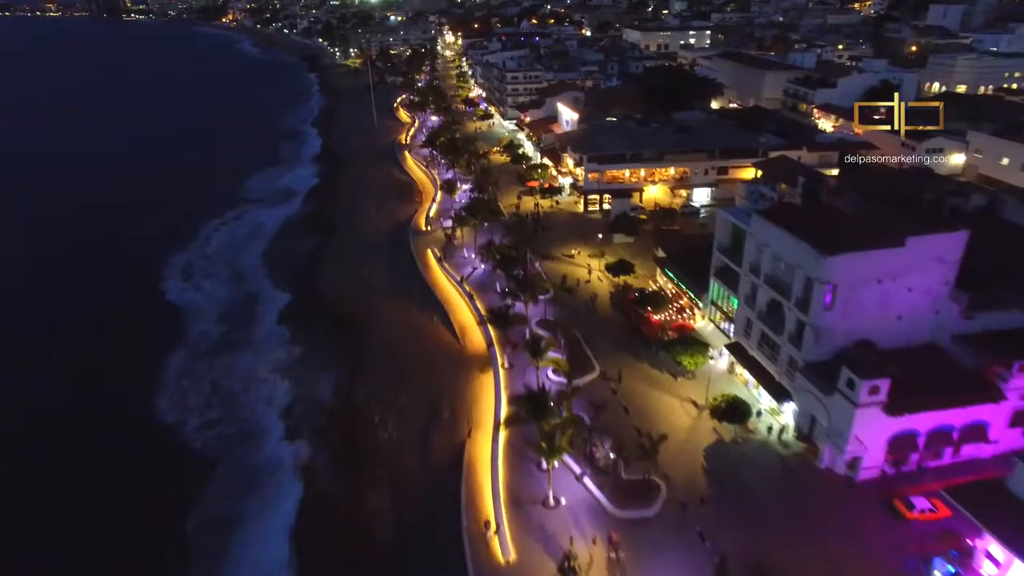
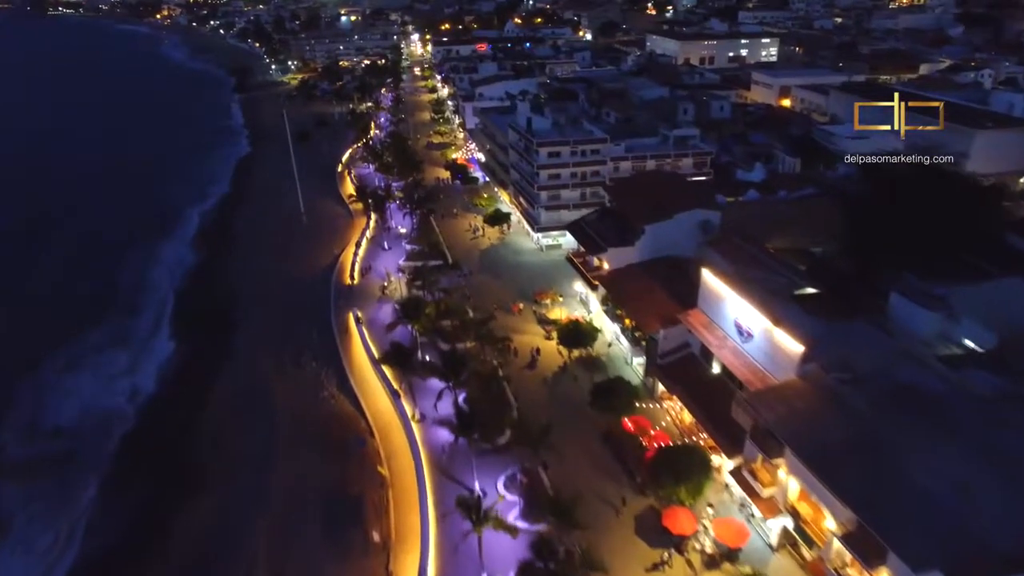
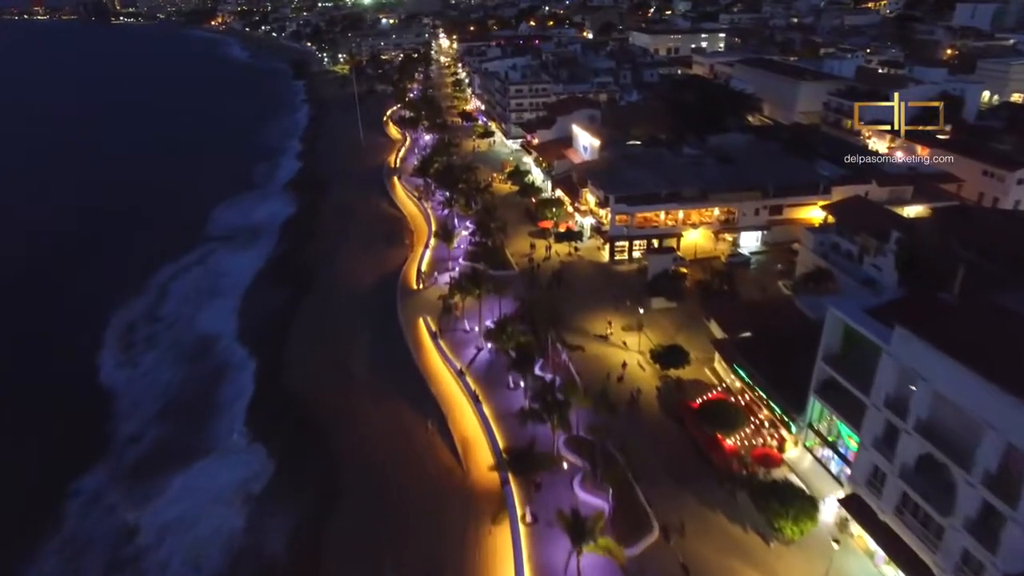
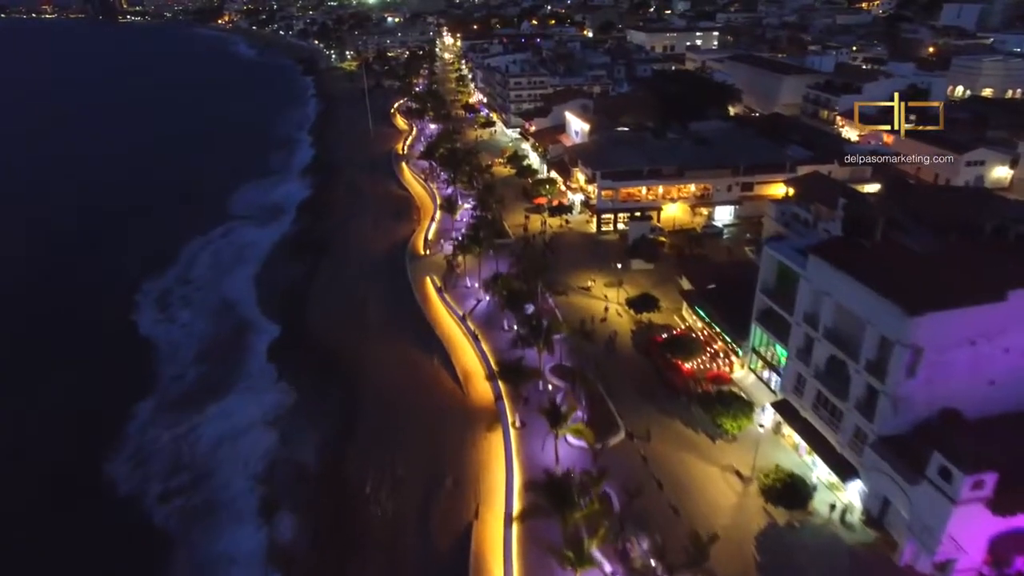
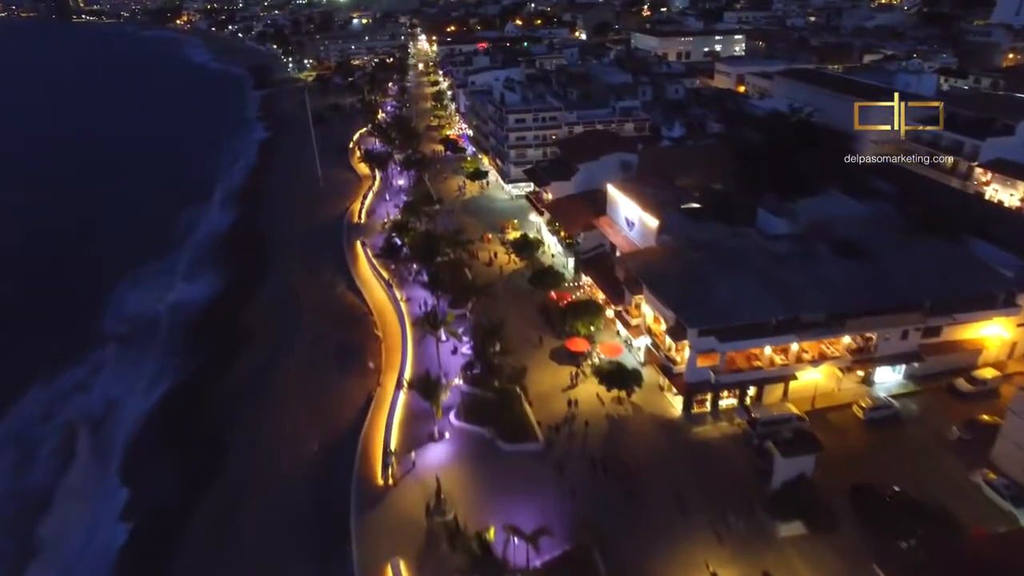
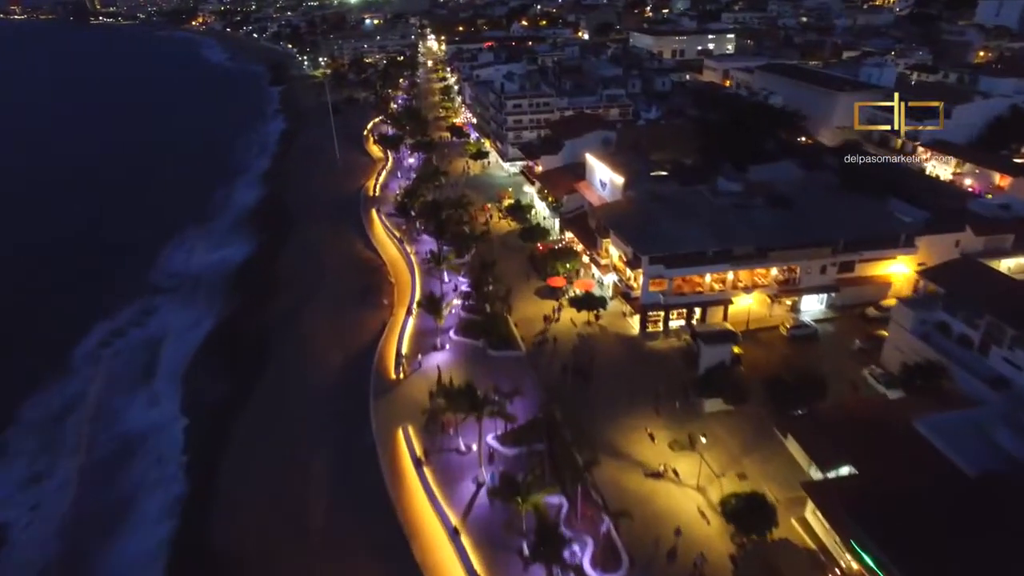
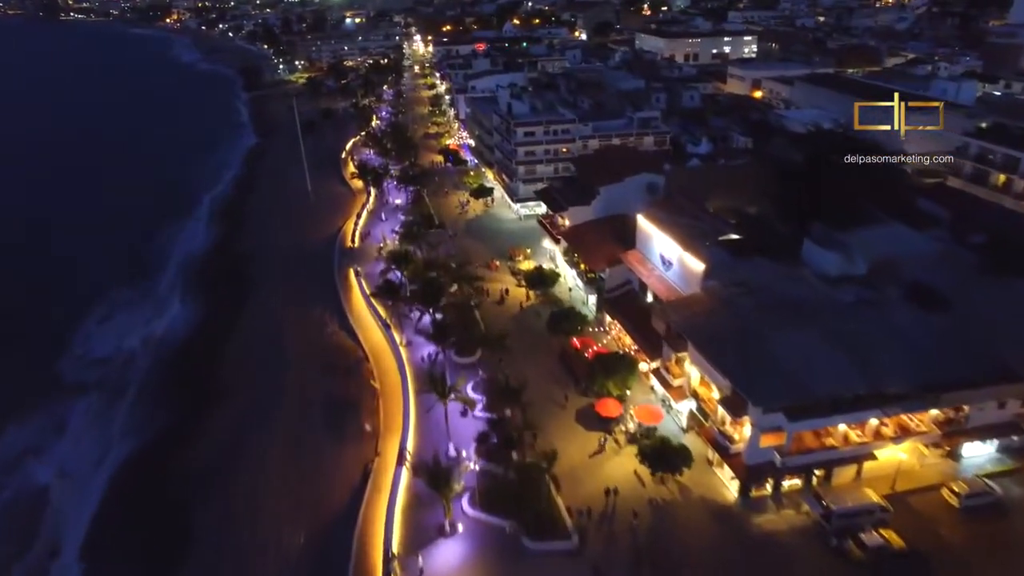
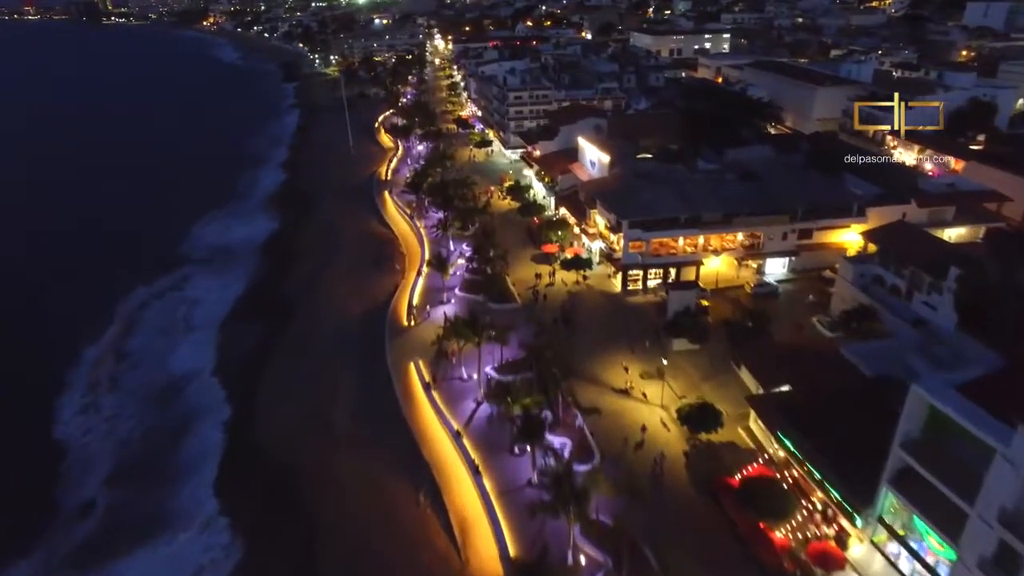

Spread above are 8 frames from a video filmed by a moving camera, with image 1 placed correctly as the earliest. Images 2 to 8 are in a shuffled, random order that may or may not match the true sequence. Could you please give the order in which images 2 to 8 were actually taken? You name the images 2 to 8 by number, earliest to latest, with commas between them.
4, 3, 8, 6, 5, 7, 2
